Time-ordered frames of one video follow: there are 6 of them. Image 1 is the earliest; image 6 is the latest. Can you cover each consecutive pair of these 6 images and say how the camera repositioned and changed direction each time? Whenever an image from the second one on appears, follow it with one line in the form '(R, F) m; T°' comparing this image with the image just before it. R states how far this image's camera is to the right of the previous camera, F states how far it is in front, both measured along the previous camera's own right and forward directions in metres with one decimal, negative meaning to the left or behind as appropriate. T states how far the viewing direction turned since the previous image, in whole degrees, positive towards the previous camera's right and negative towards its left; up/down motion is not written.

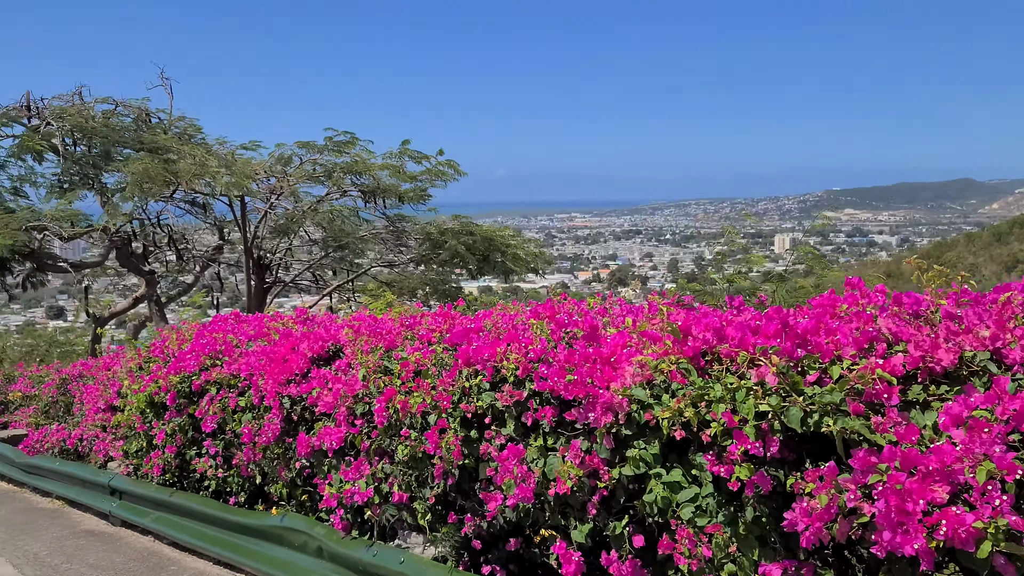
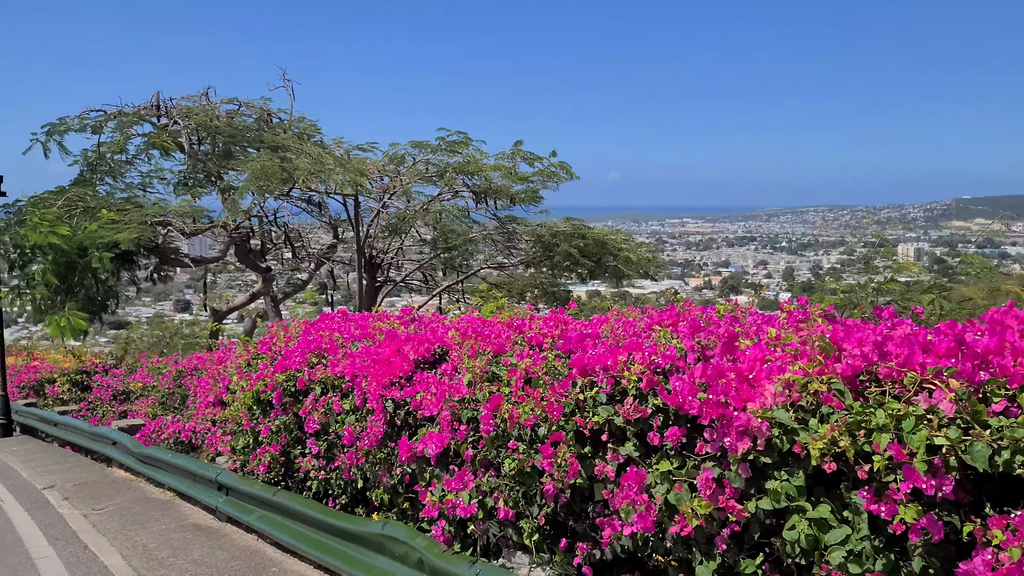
(0.0, +0.3) m; -7°
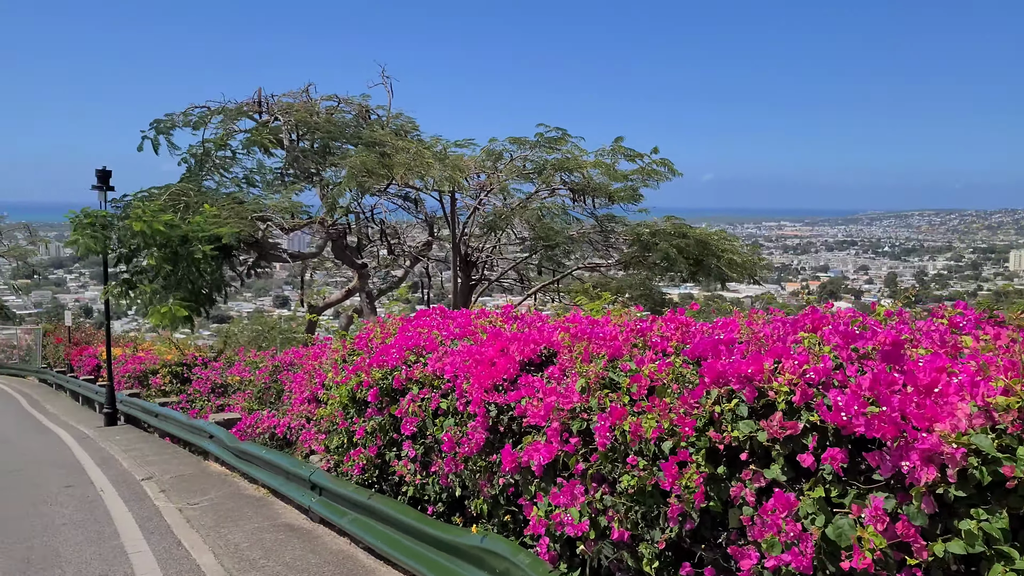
(-0.1, +0.3) m; -6°
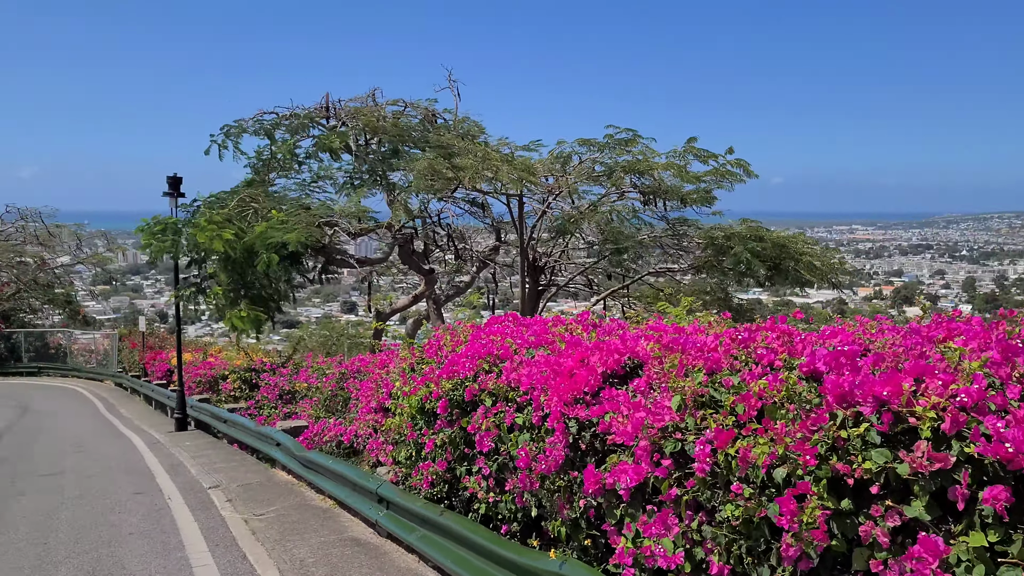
(-0.1, +0.3) m; -4°
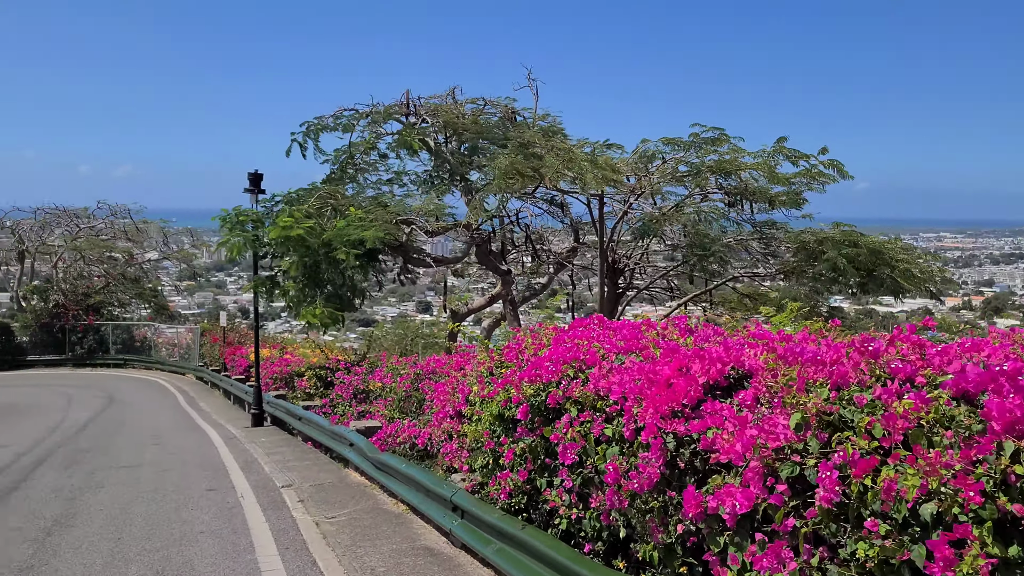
(-0.1, +0.3) m; -5°
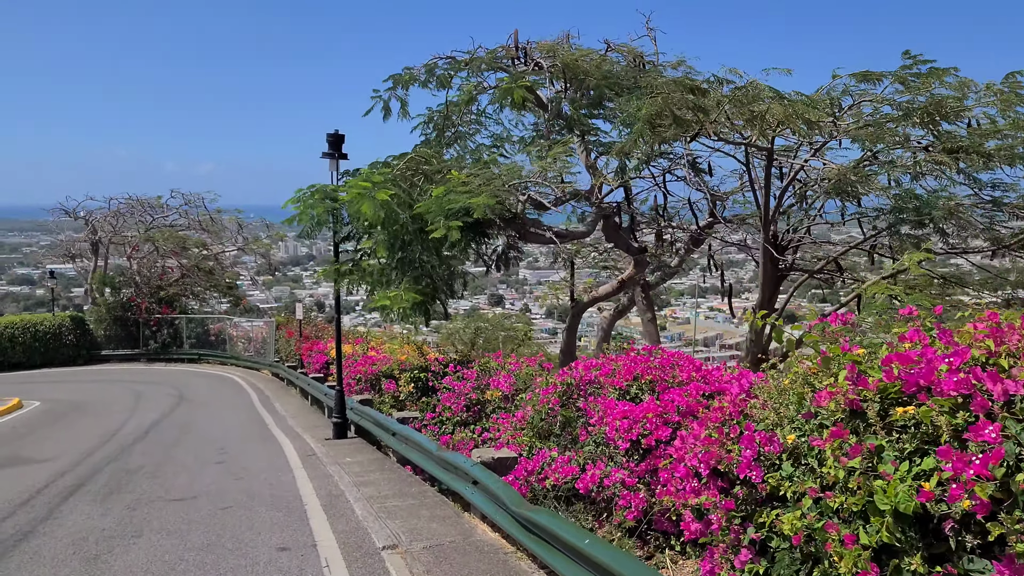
(-0.8, +2.6) m; -4°
